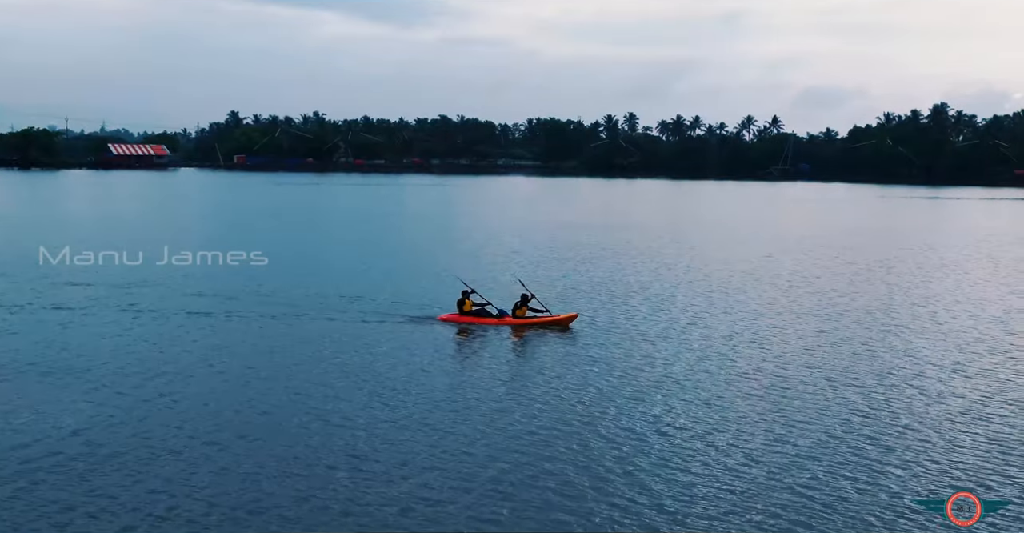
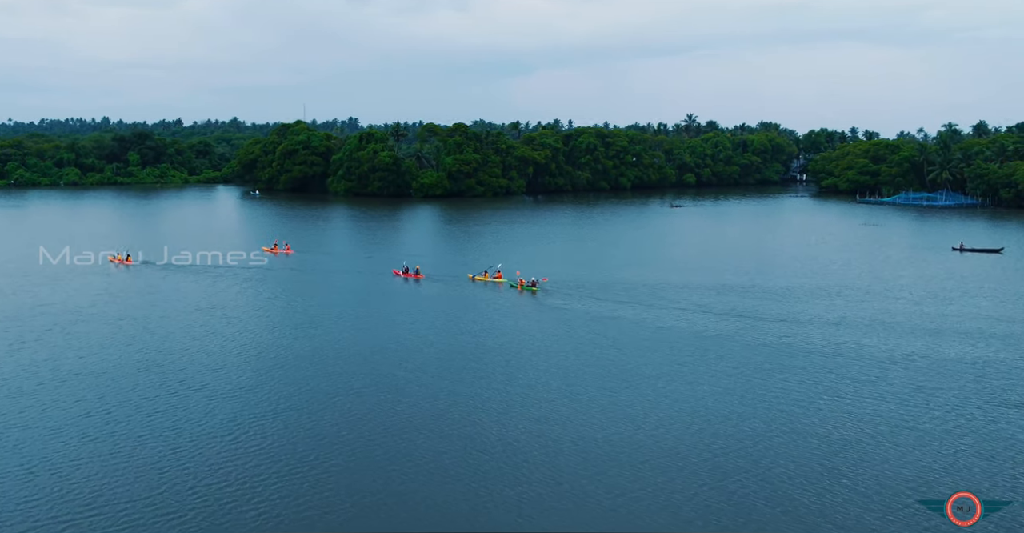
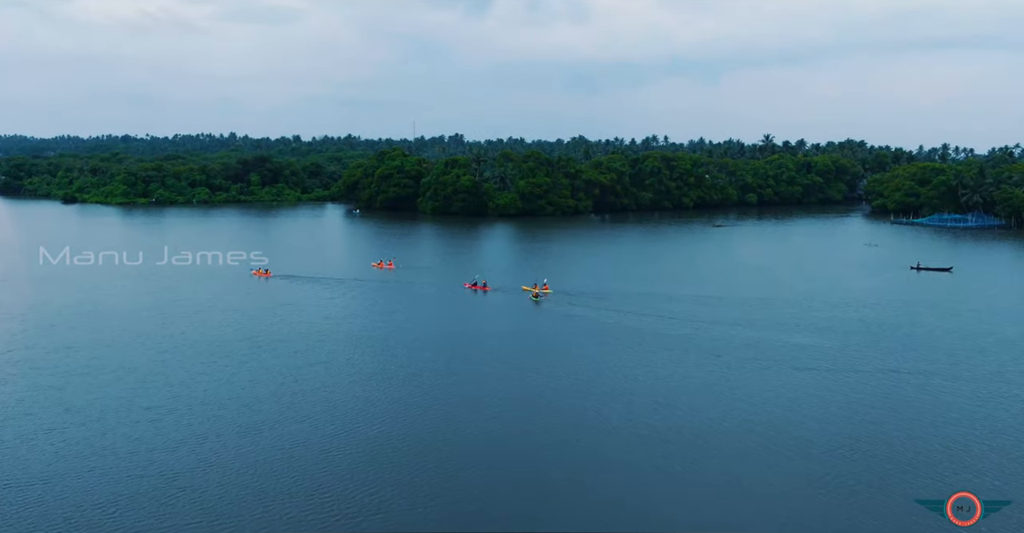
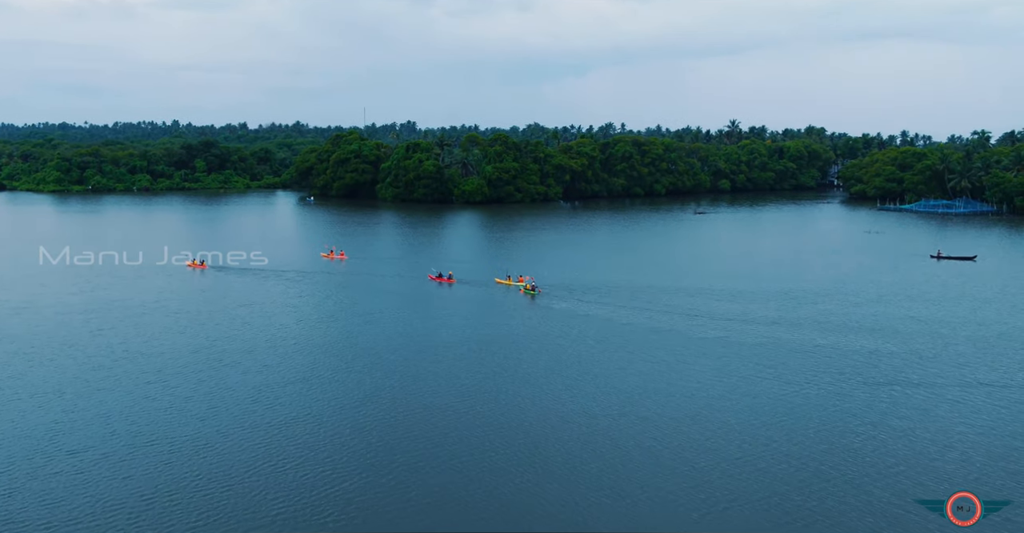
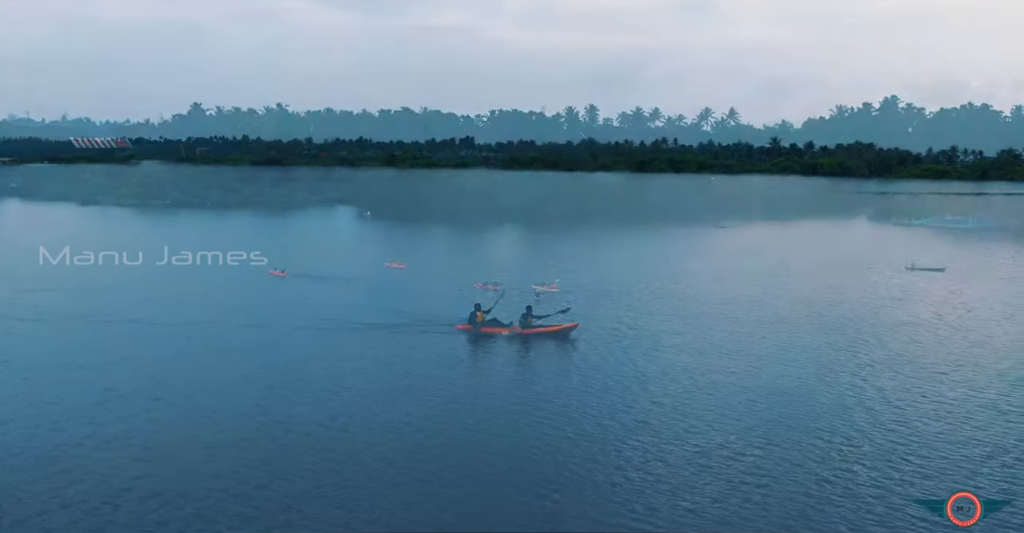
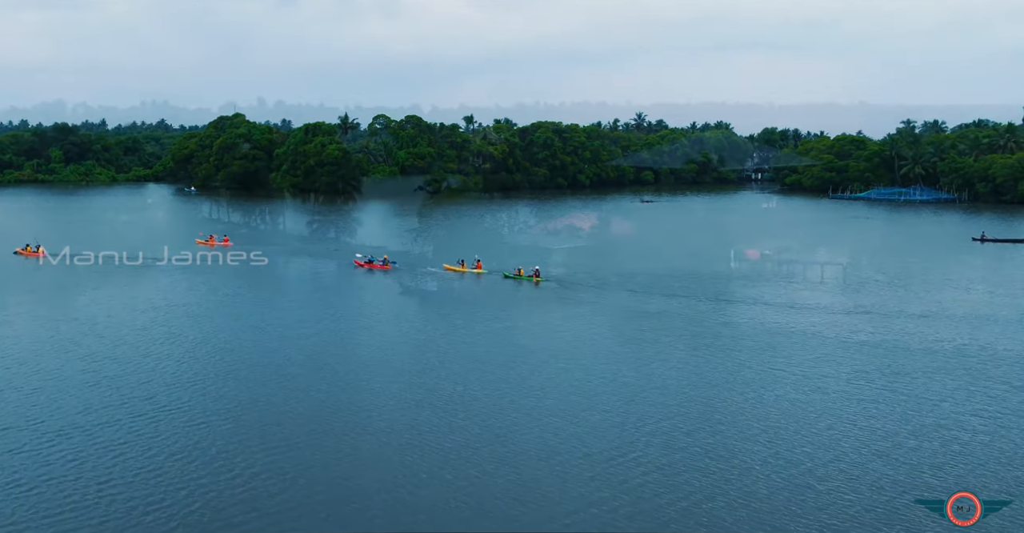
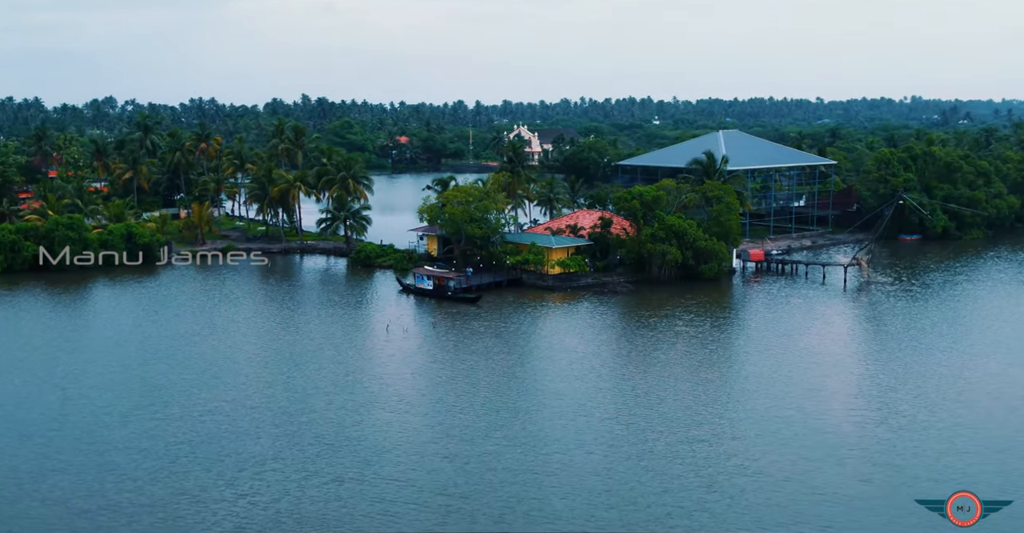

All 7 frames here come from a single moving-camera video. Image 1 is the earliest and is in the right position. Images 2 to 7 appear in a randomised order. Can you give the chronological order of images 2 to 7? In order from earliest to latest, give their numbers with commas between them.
5, 3, 4, 2, 6, 7
